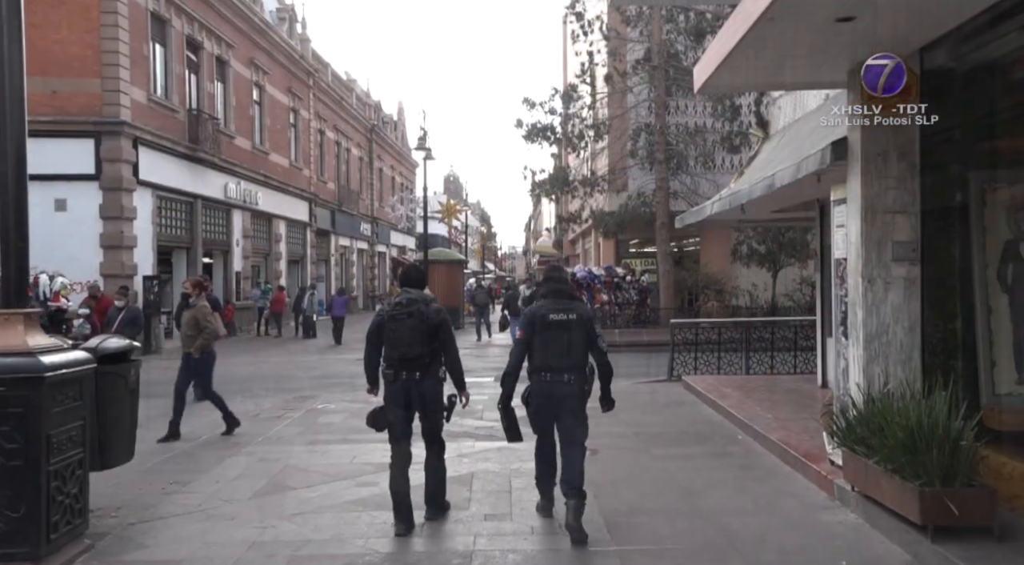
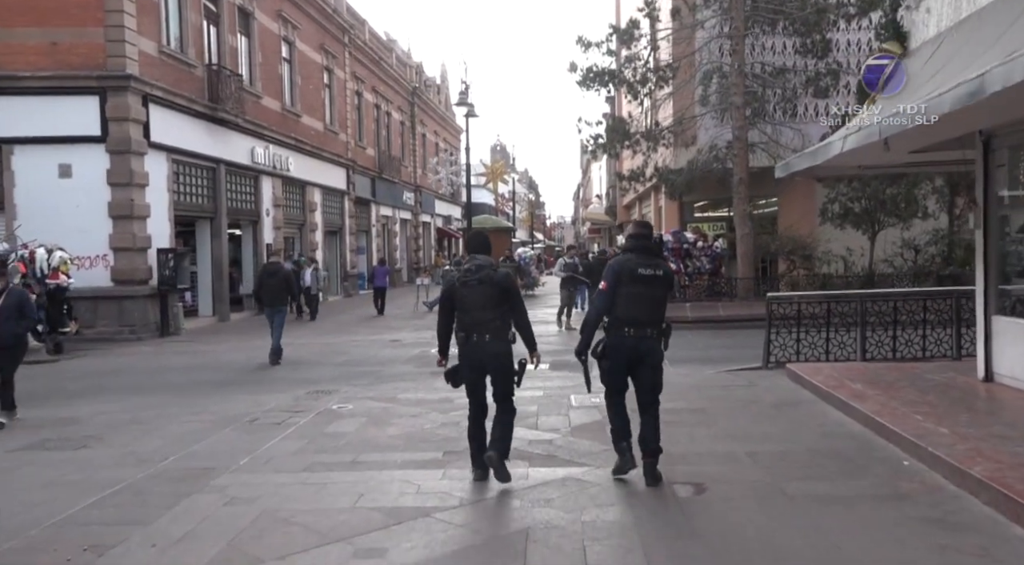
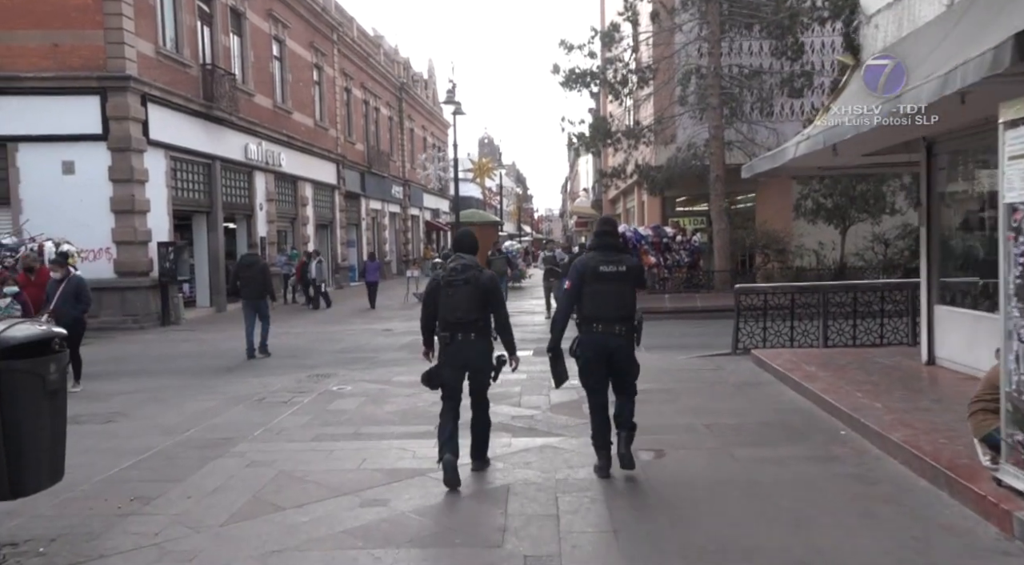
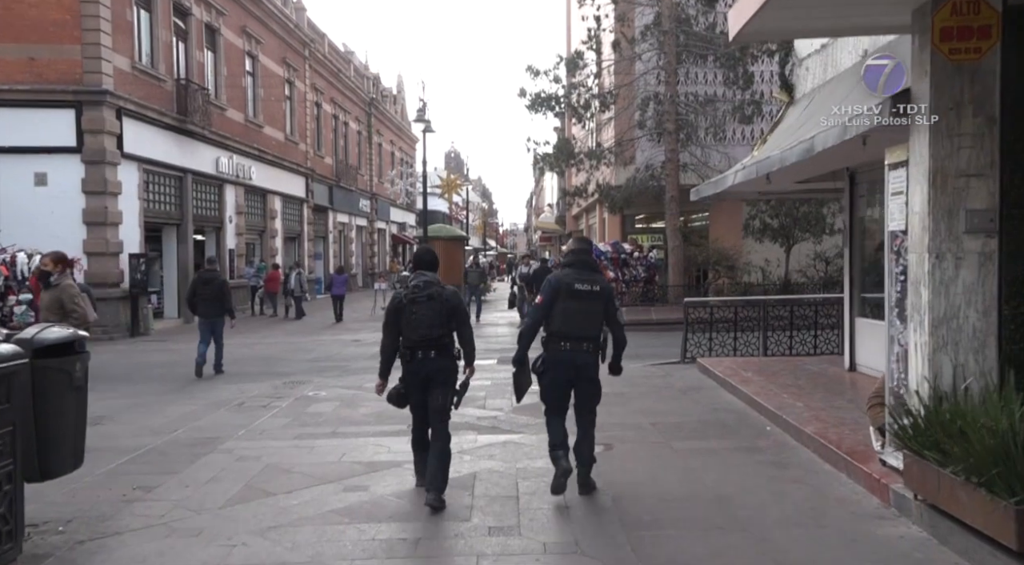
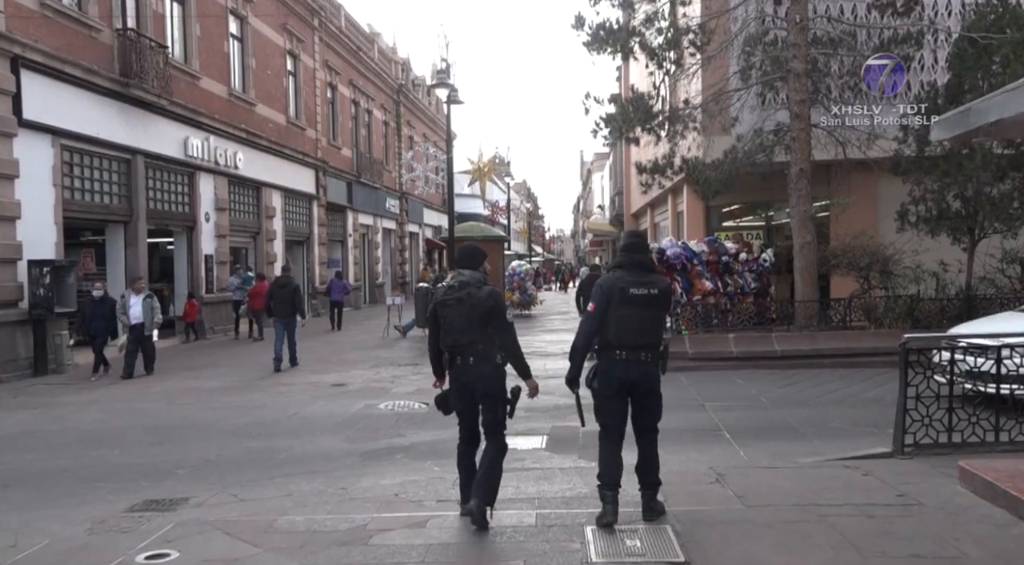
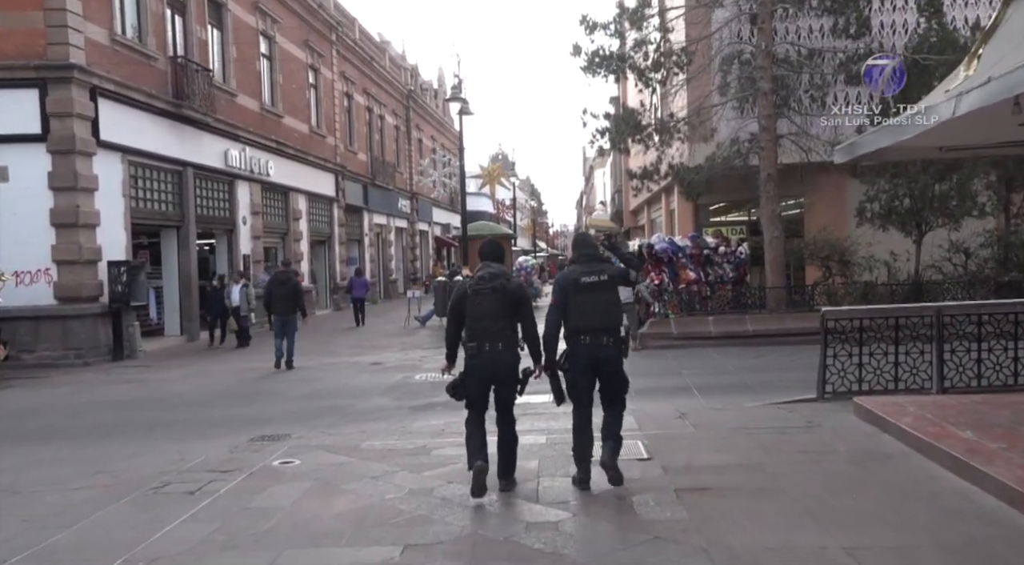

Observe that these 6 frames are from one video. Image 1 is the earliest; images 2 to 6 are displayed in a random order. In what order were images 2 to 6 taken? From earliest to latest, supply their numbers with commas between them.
4, 3, 2, 6, 5
